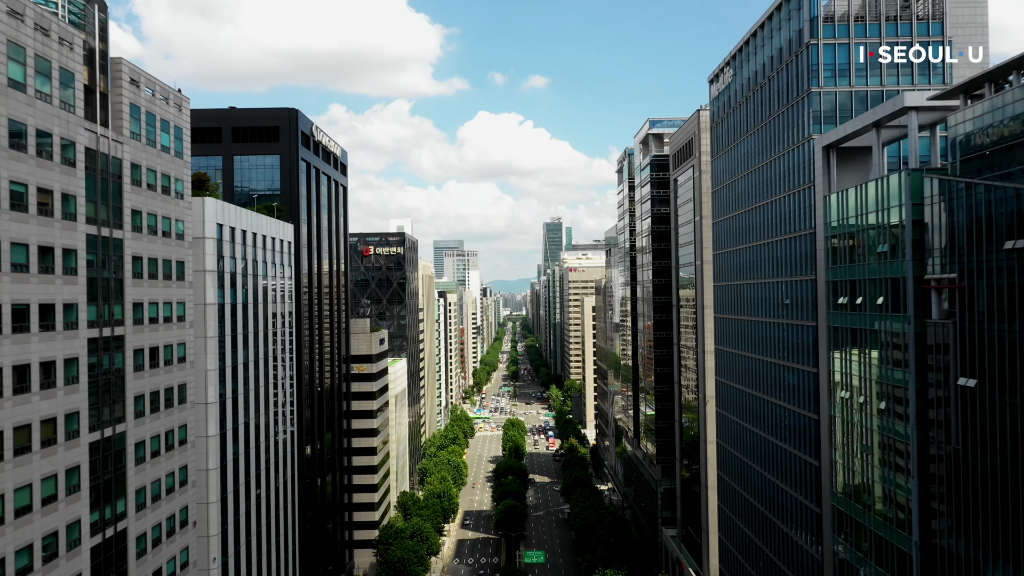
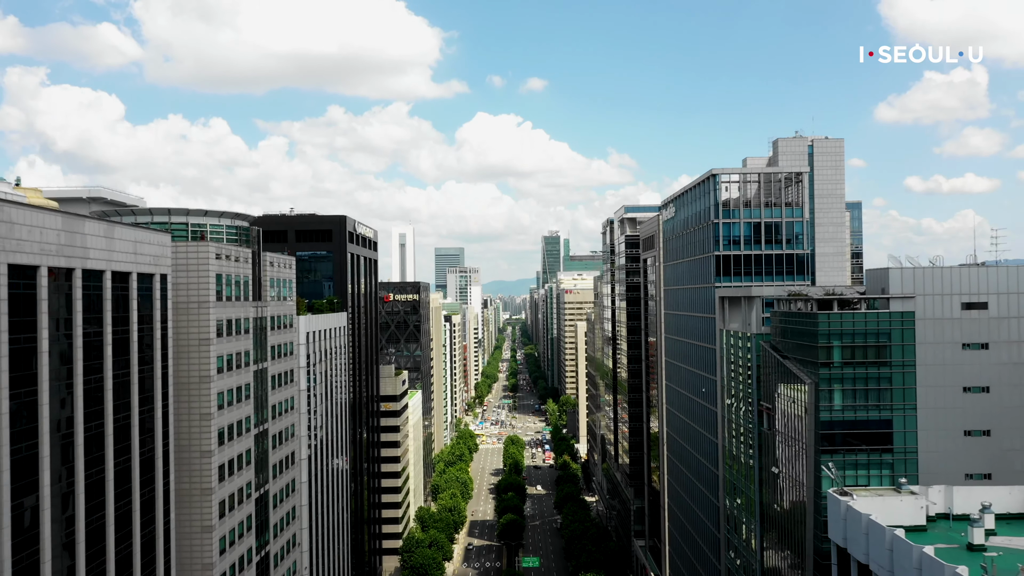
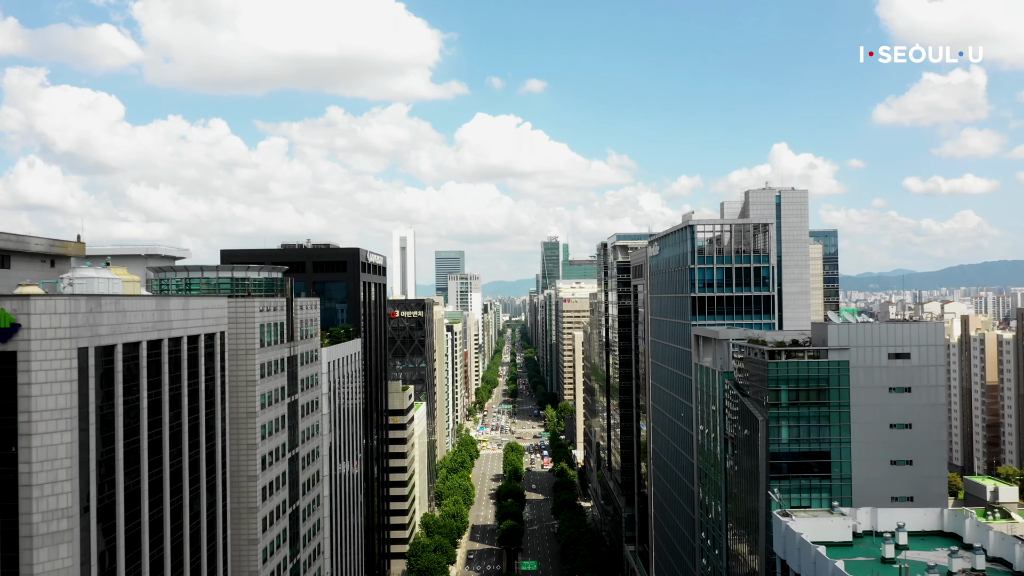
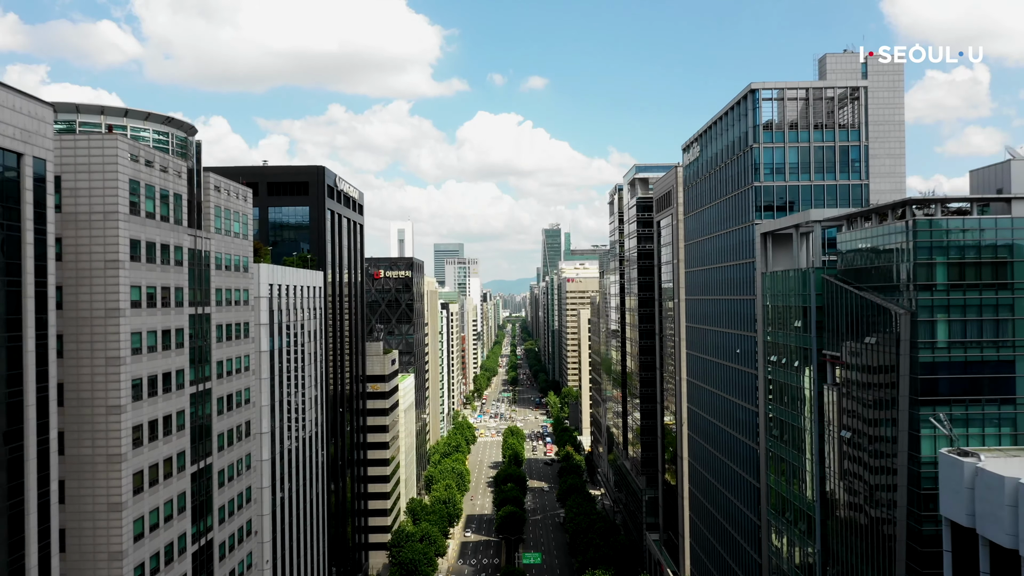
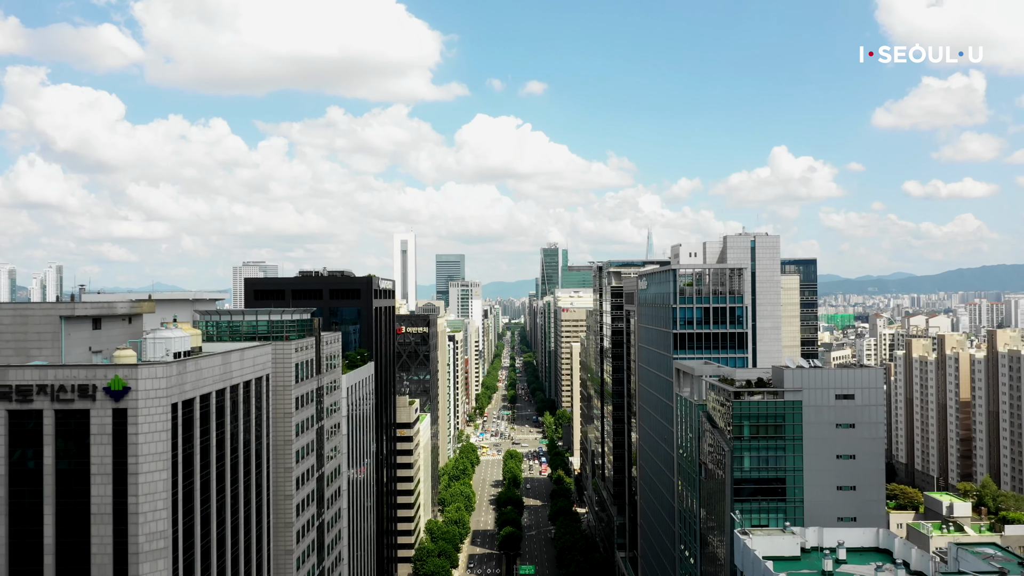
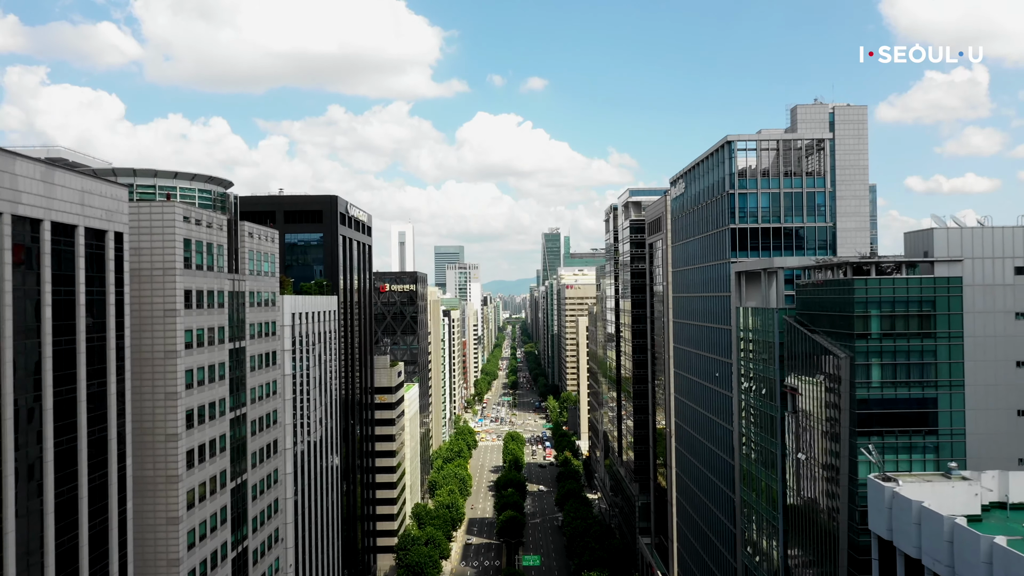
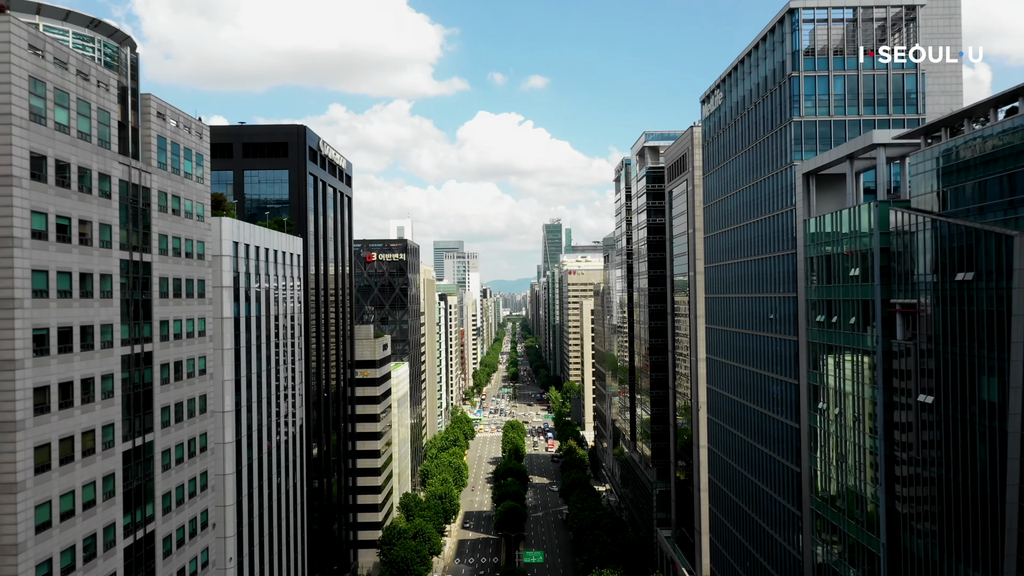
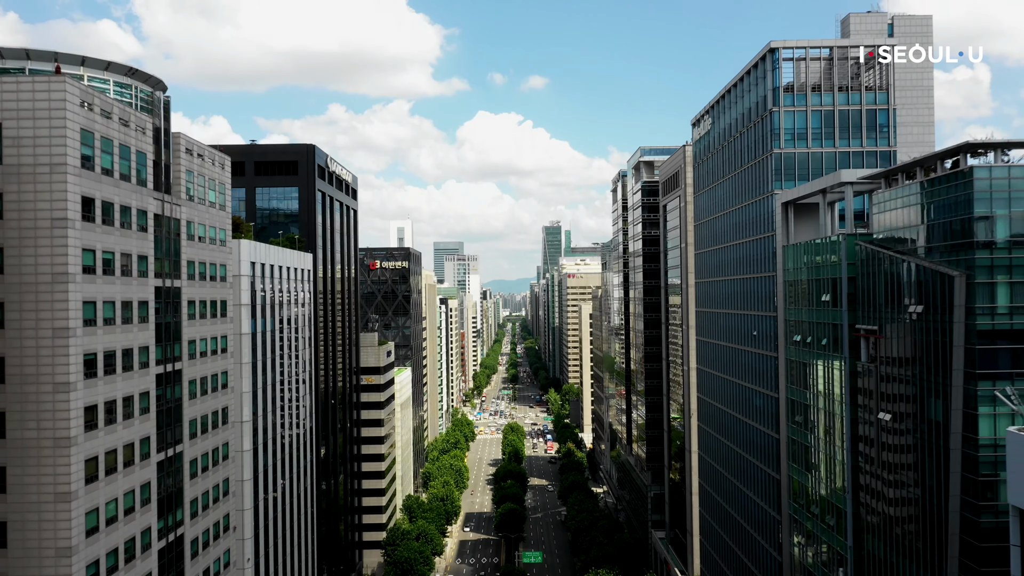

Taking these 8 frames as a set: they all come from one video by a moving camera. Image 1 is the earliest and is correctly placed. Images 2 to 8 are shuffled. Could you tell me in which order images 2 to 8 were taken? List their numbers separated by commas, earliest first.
7, 8, 4, 6, 2, 3, 5
